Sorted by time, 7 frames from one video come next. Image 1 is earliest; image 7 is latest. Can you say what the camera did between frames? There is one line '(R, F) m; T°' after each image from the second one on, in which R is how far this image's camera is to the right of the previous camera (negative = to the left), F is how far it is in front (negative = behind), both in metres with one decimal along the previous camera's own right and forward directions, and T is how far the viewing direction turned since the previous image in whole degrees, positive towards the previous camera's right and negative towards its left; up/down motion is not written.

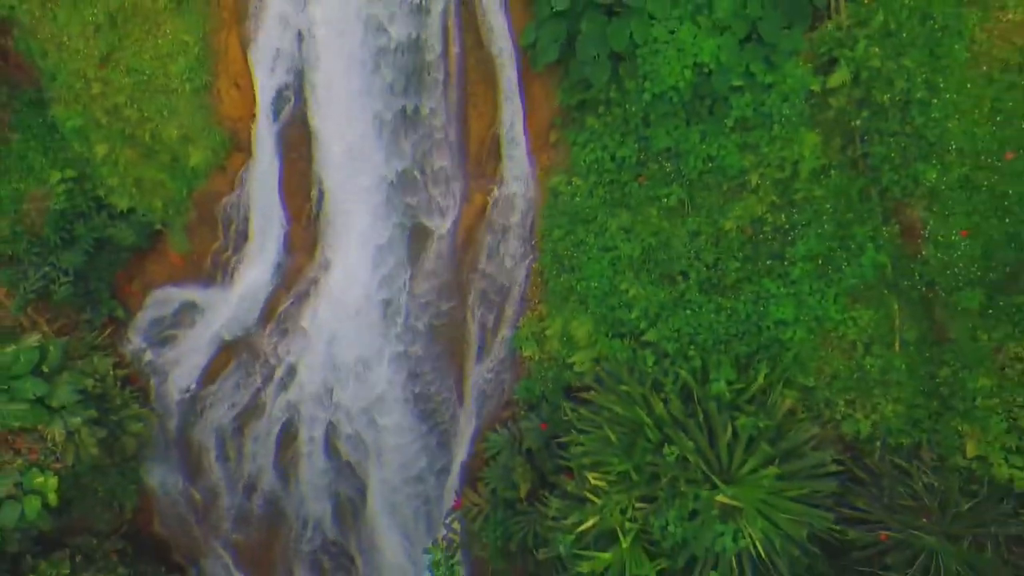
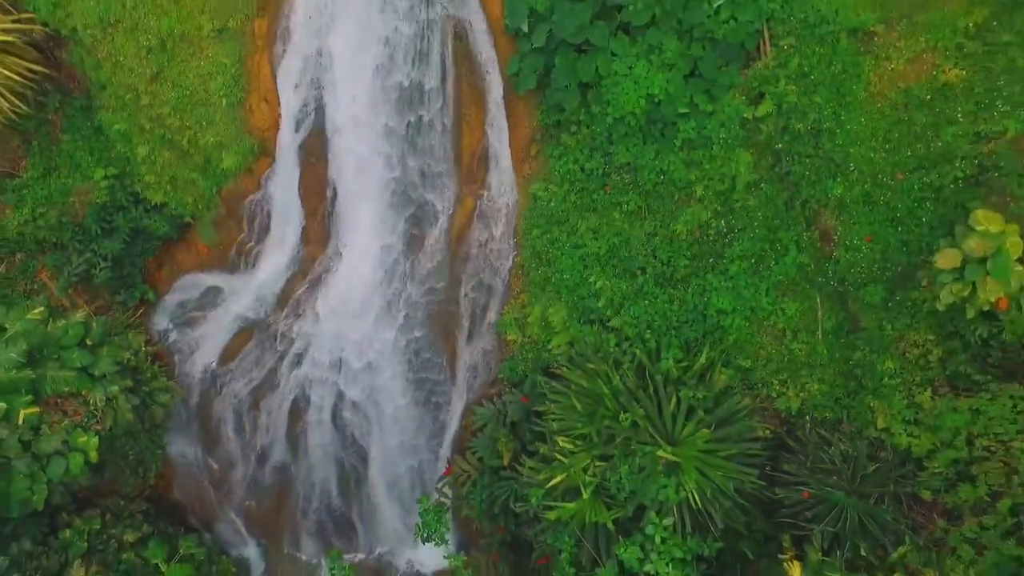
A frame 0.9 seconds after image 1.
(+0.2, -0.8) m; 0°
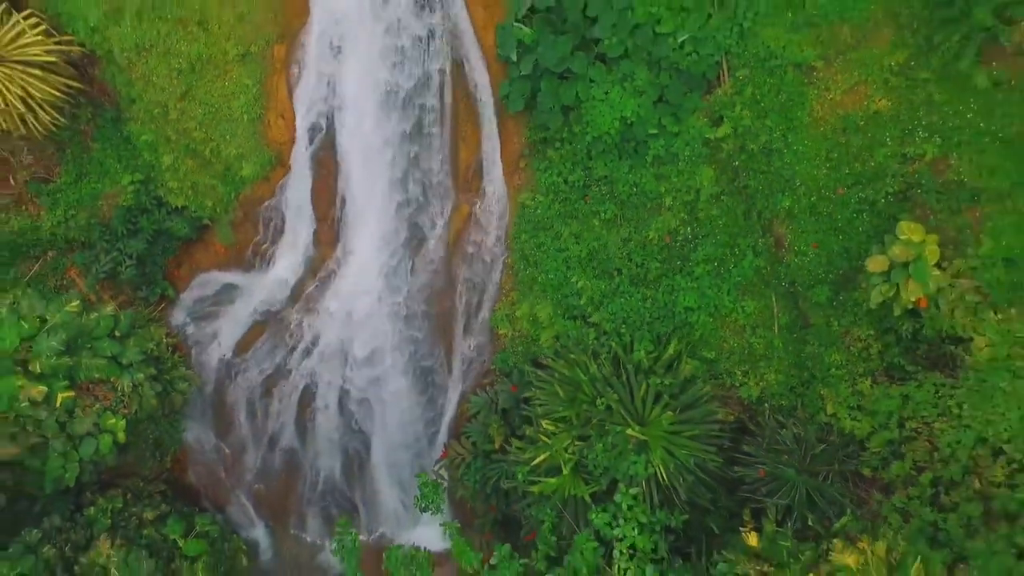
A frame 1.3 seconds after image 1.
(+0.1, -0.7) m; 0°
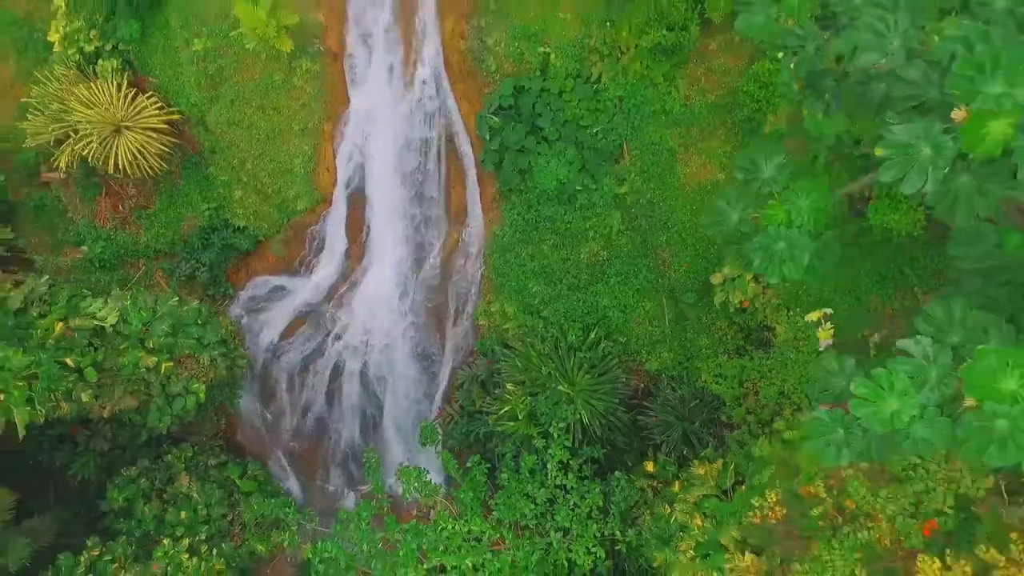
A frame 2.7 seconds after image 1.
(+0.5, -2.7) m; 0°
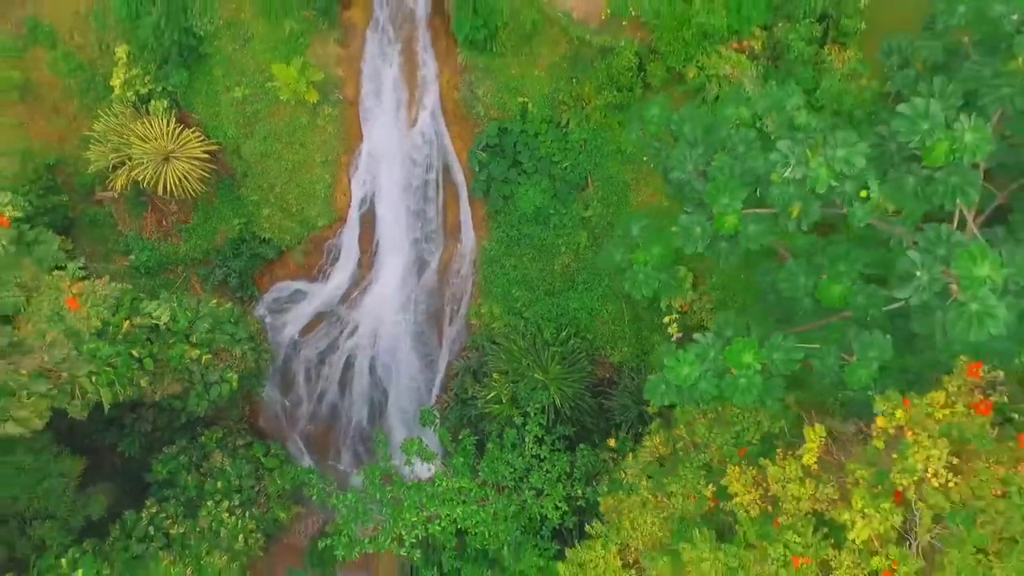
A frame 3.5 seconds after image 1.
(+0.3, -1.8) m; 0°
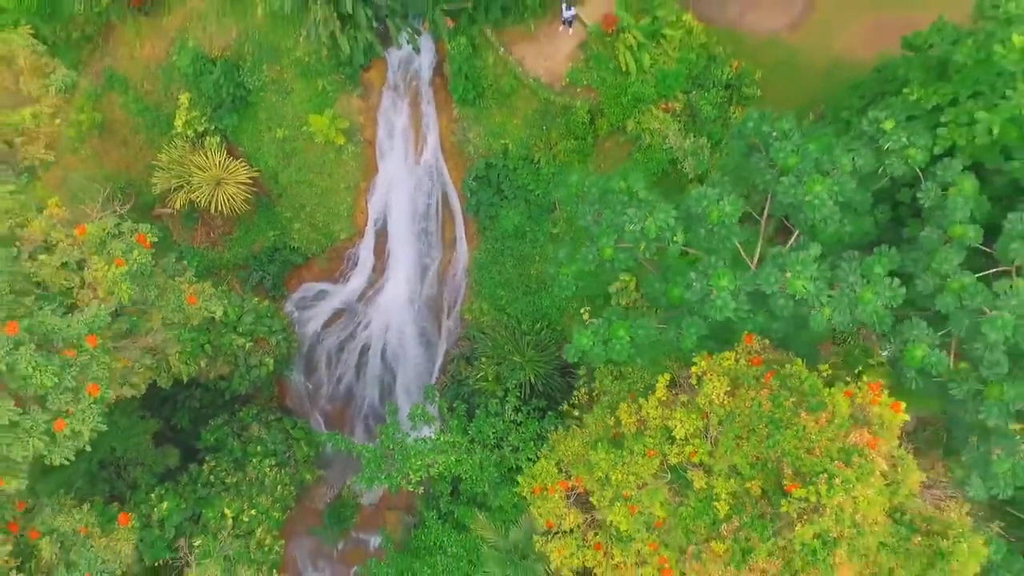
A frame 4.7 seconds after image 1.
(+0.4, -2.6) m; 0°
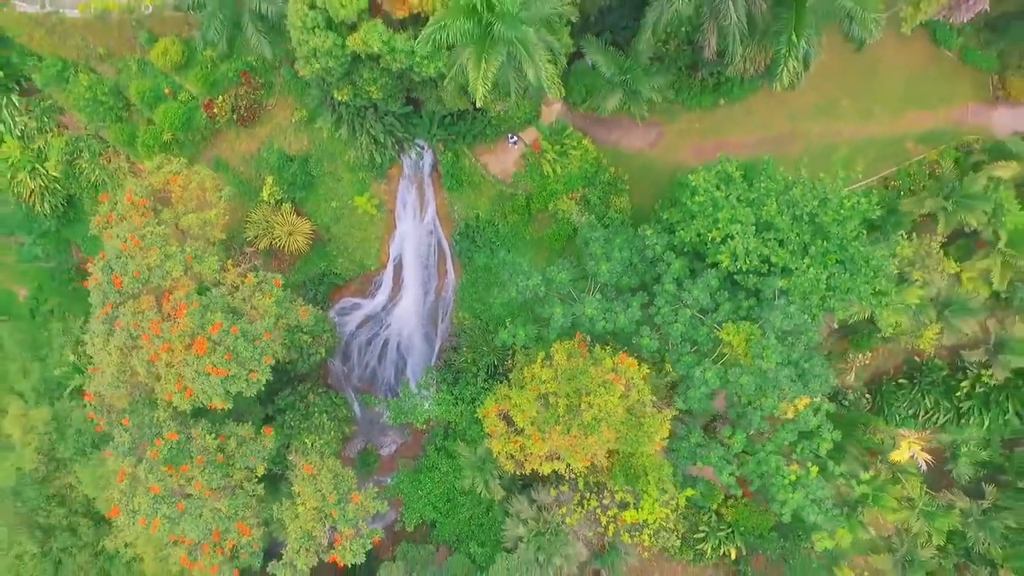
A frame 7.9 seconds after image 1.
(+1.4, -7.0) m; 0°
